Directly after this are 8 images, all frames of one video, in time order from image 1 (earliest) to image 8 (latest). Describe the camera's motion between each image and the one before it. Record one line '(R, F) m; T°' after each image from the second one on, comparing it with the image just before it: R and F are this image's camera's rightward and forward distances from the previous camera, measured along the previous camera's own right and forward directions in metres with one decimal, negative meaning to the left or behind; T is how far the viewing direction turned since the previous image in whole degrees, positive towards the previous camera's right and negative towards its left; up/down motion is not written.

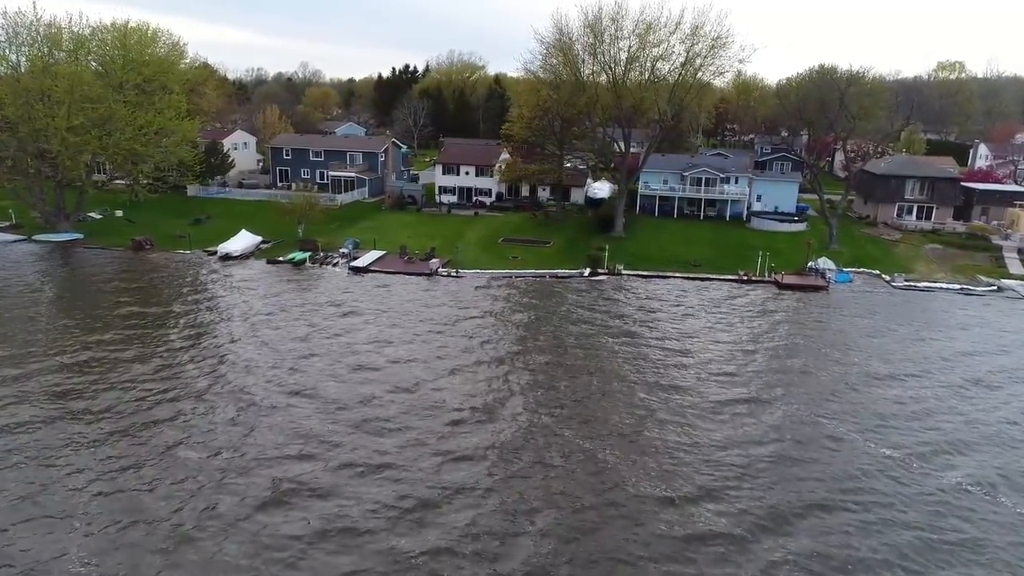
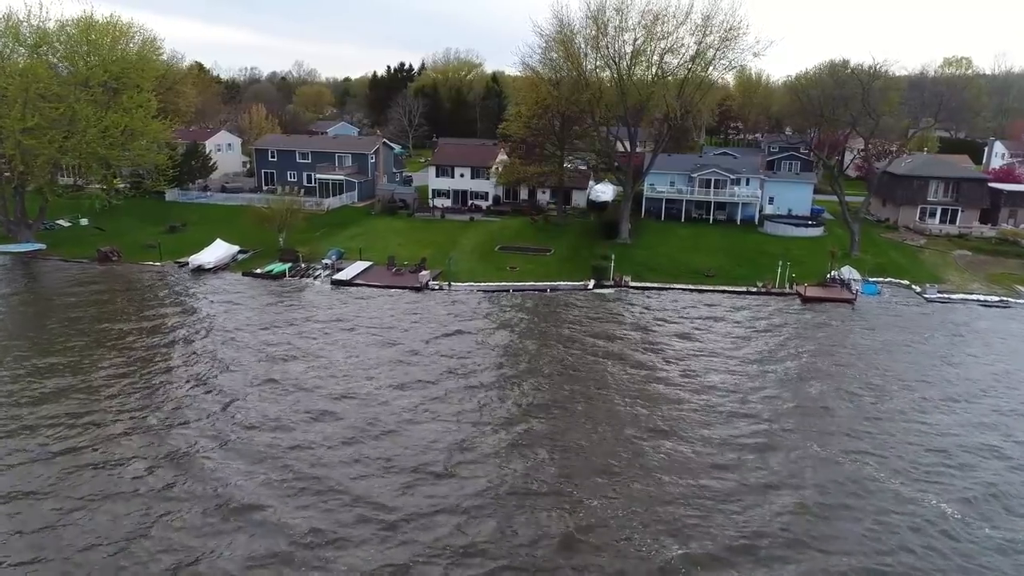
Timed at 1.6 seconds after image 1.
(+0.1, +3.4) m; 0°
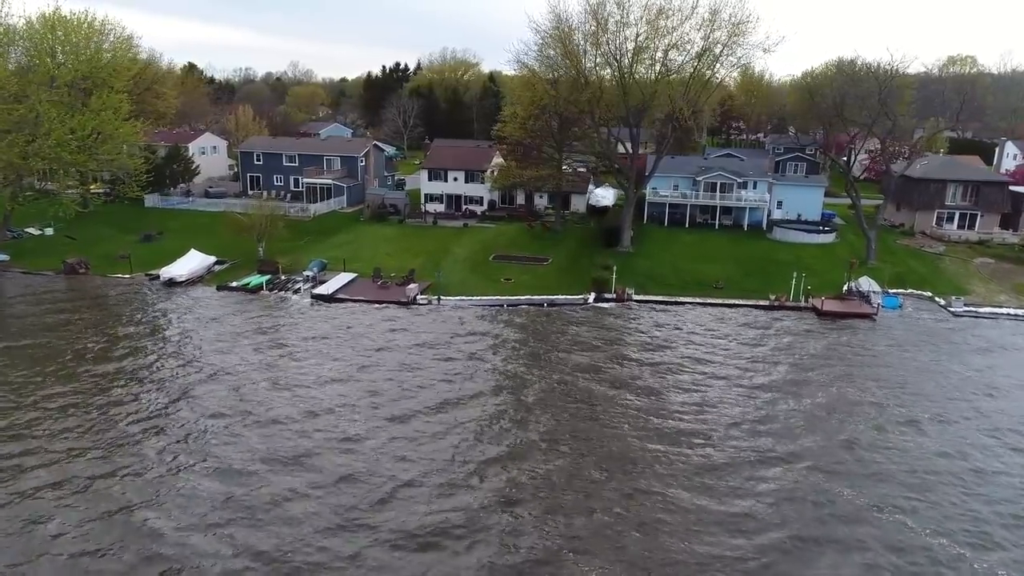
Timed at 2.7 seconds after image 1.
(+0.3, +2.7) m; 0°
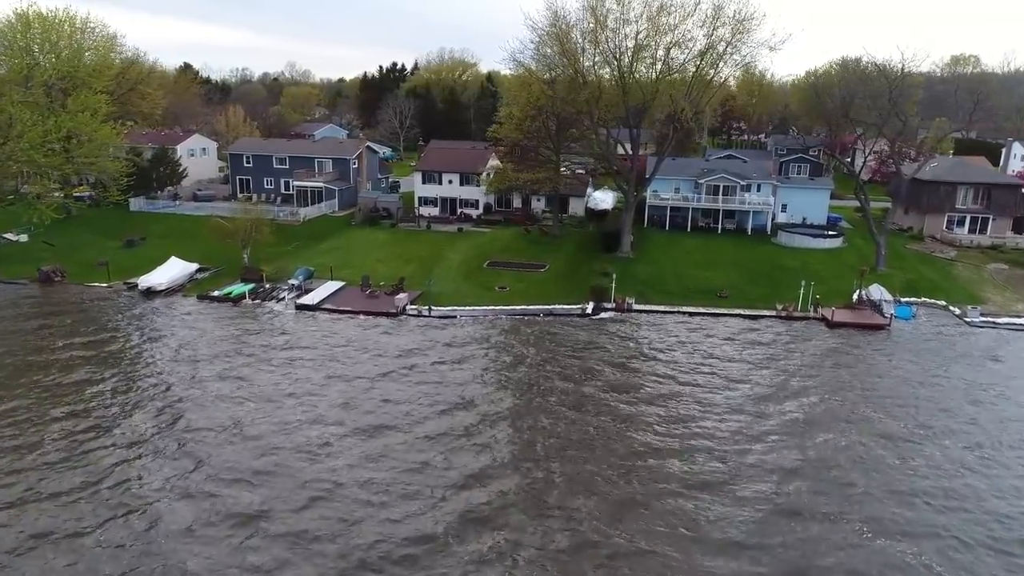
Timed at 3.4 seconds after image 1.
(+0.3, +1.6) m; 0°
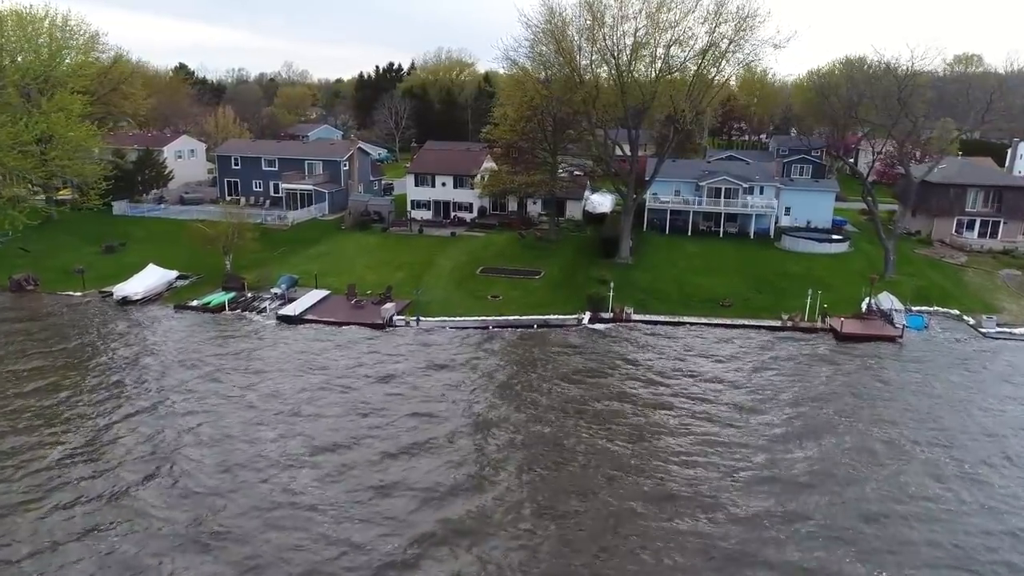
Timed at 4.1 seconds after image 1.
(+0.3, +1.6) m; 0°
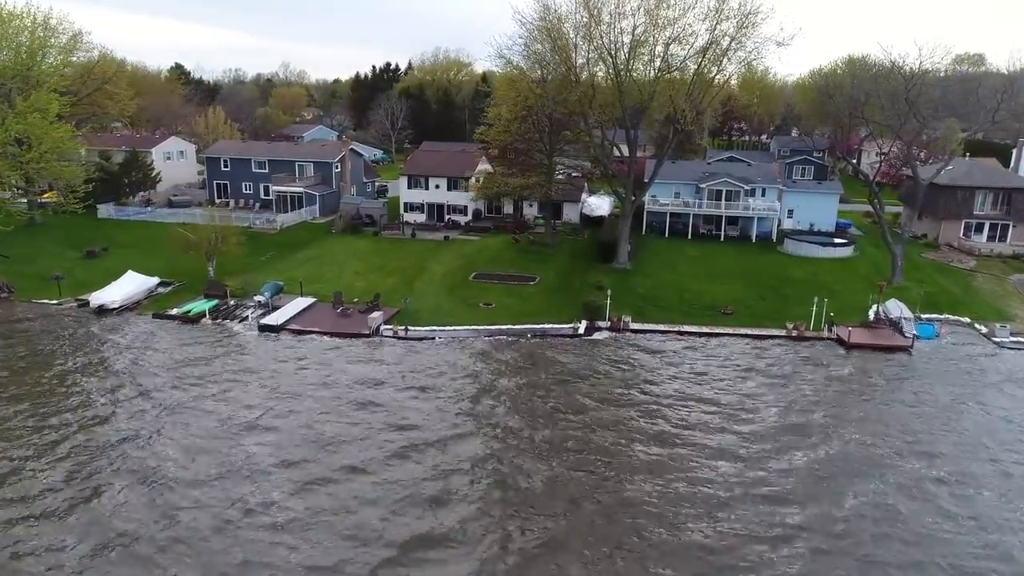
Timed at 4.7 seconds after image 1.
(+0.3, +1.3) m; 0°
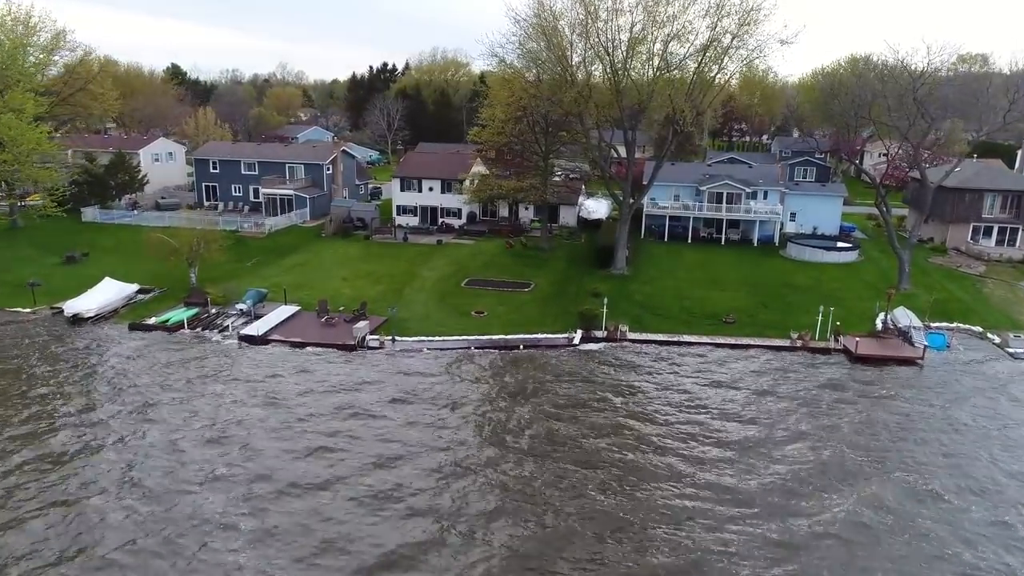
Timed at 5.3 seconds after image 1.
(+0.3, +1.3) m; 0°
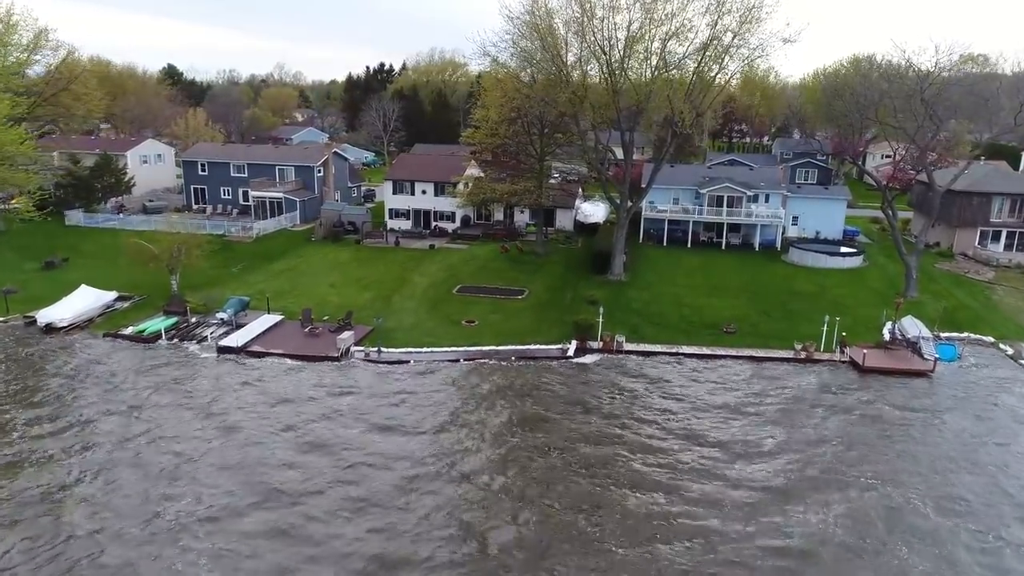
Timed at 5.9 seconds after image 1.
(+0.3, +1.2) m; 0°
